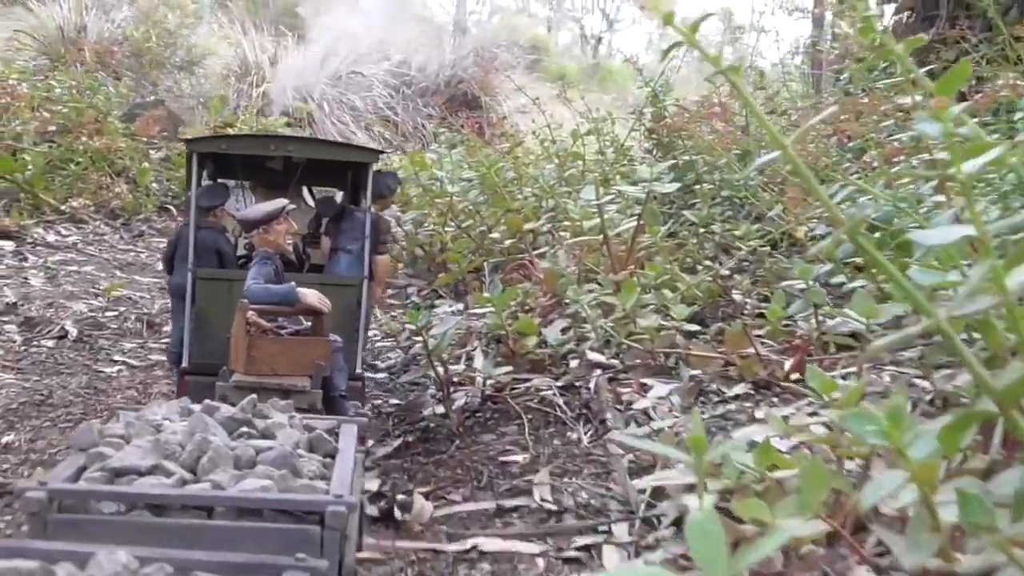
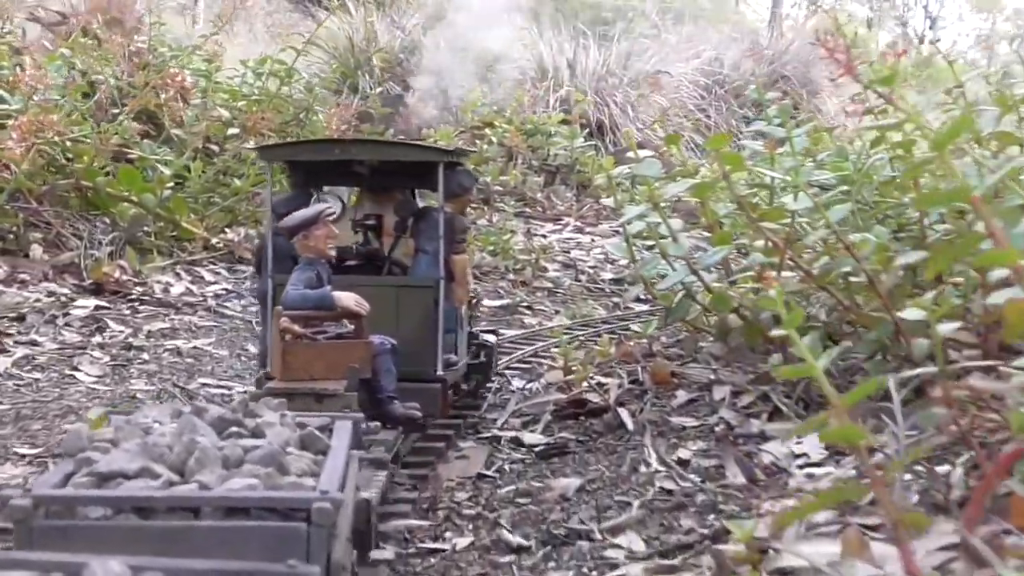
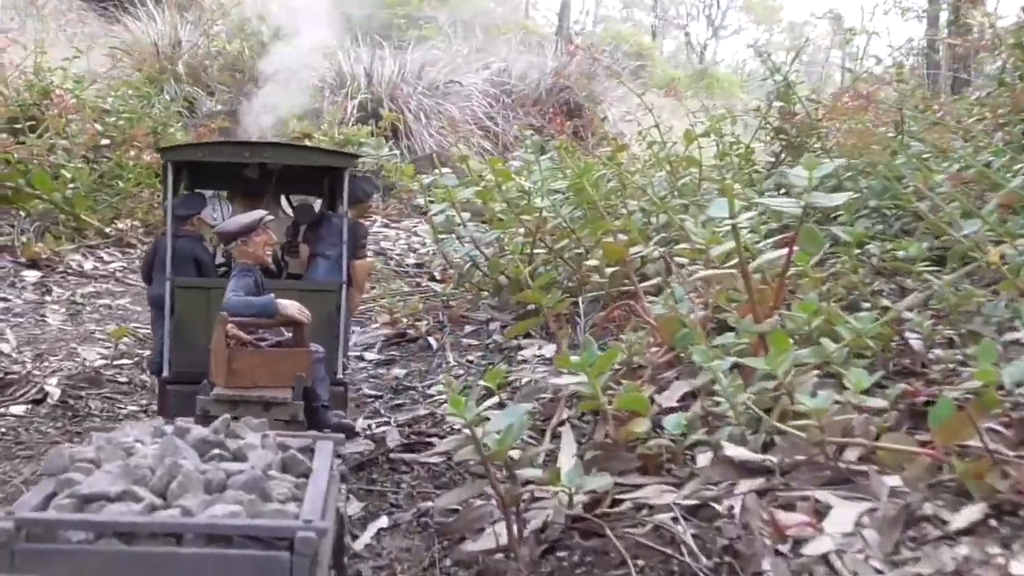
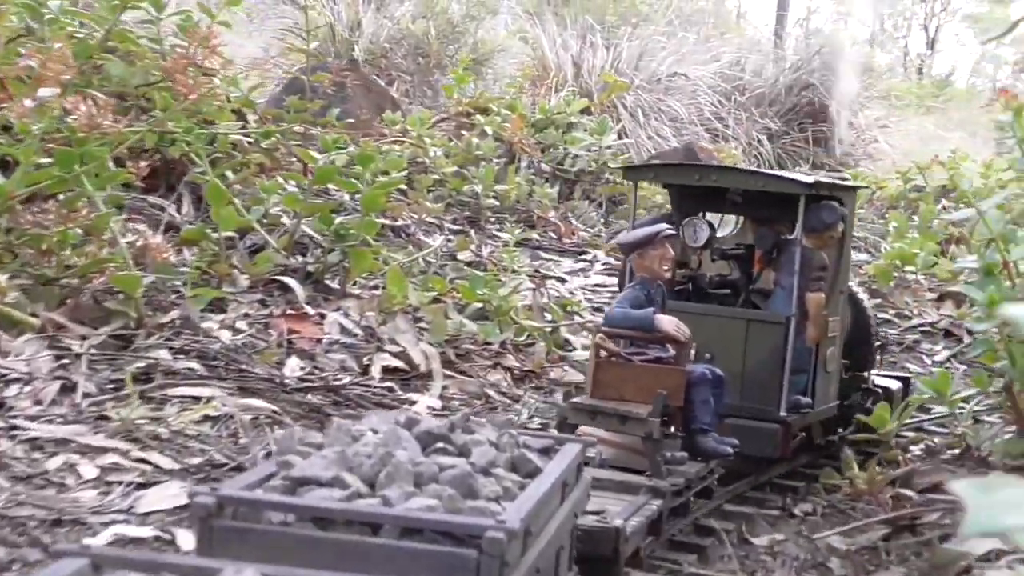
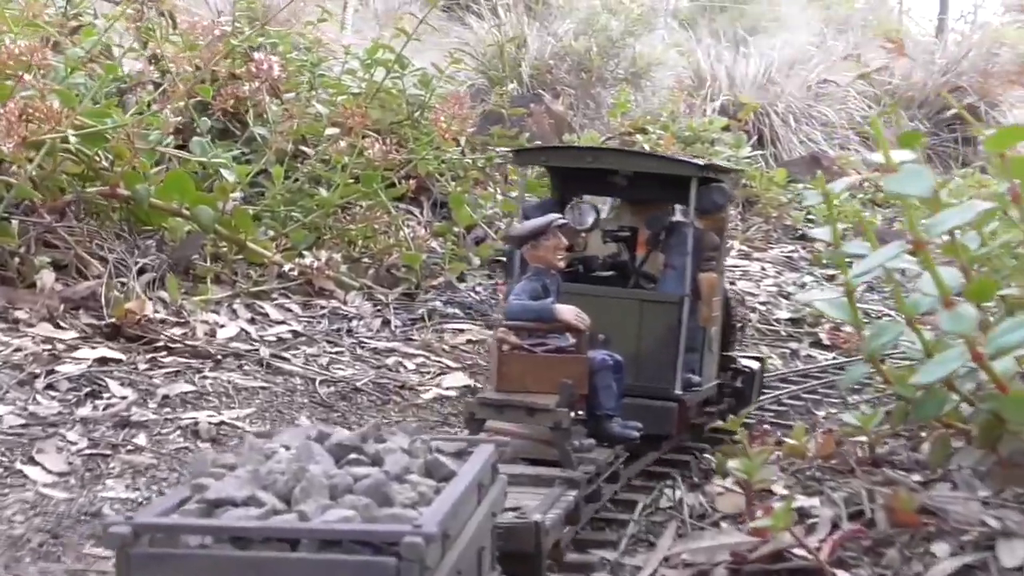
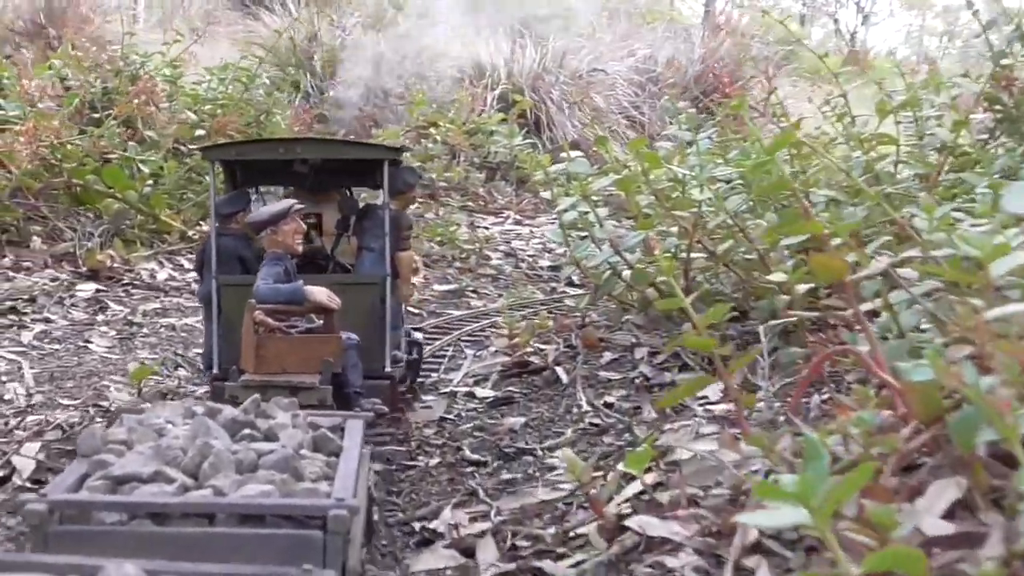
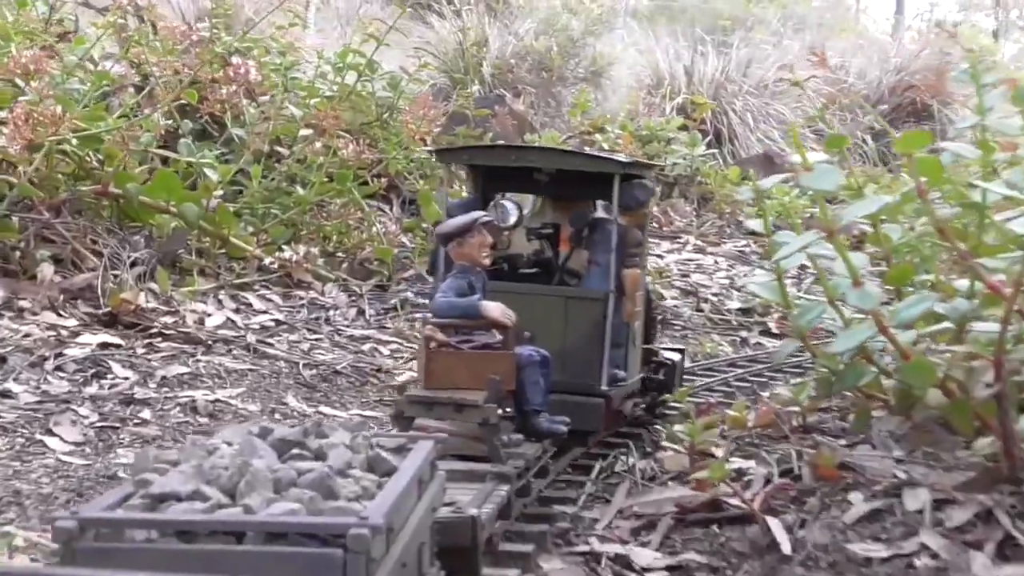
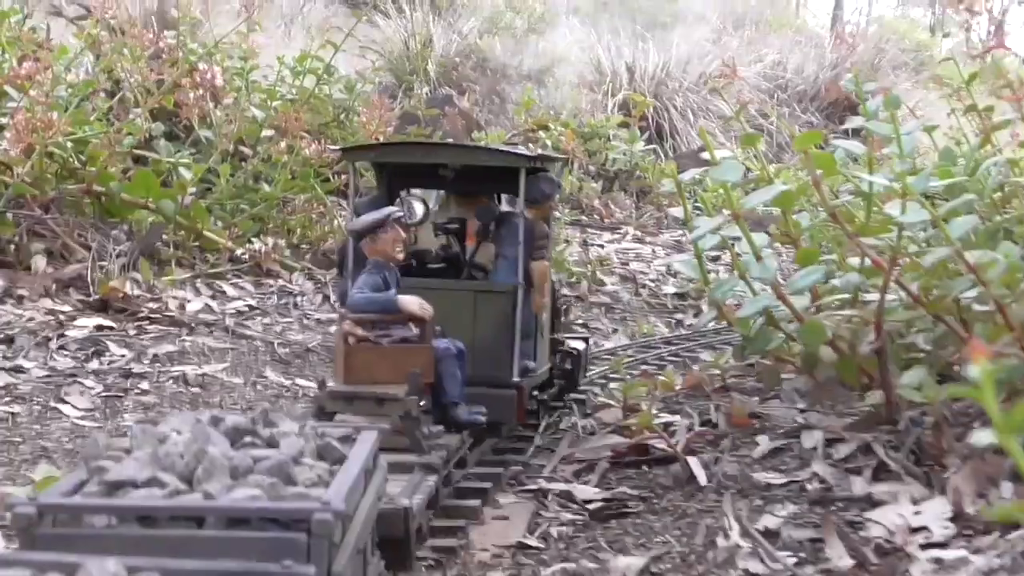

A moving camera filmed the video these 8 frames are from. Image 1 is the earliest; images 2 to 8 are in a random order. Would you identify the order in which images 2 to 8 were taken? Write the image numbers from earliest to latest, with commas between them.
3, 6, 2, 8, 7, 5, 4
